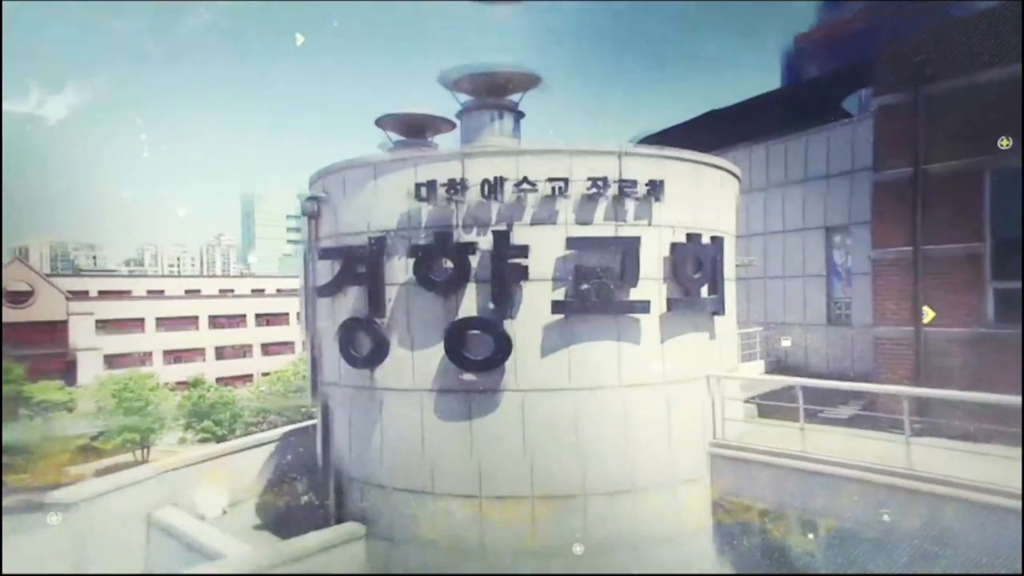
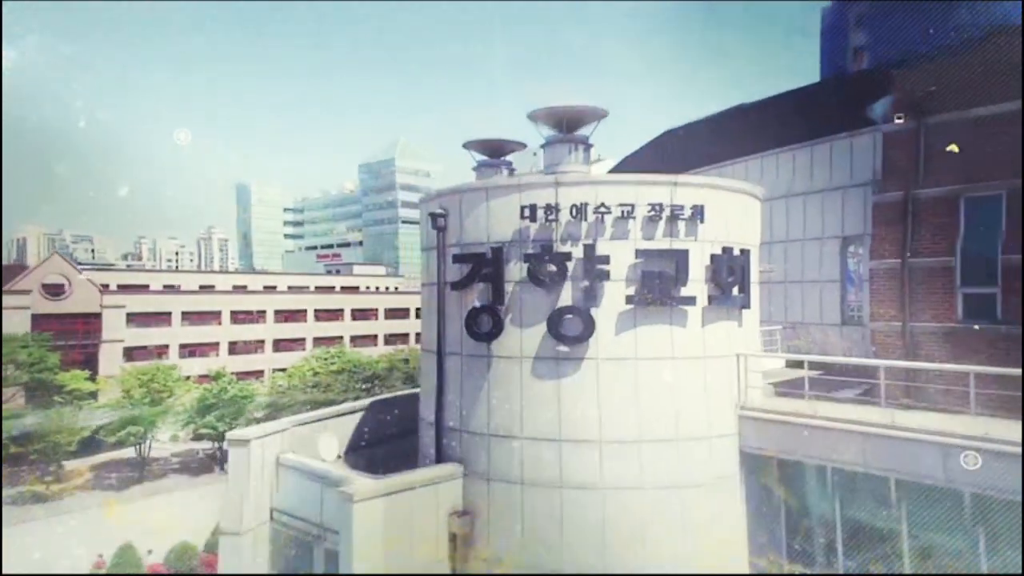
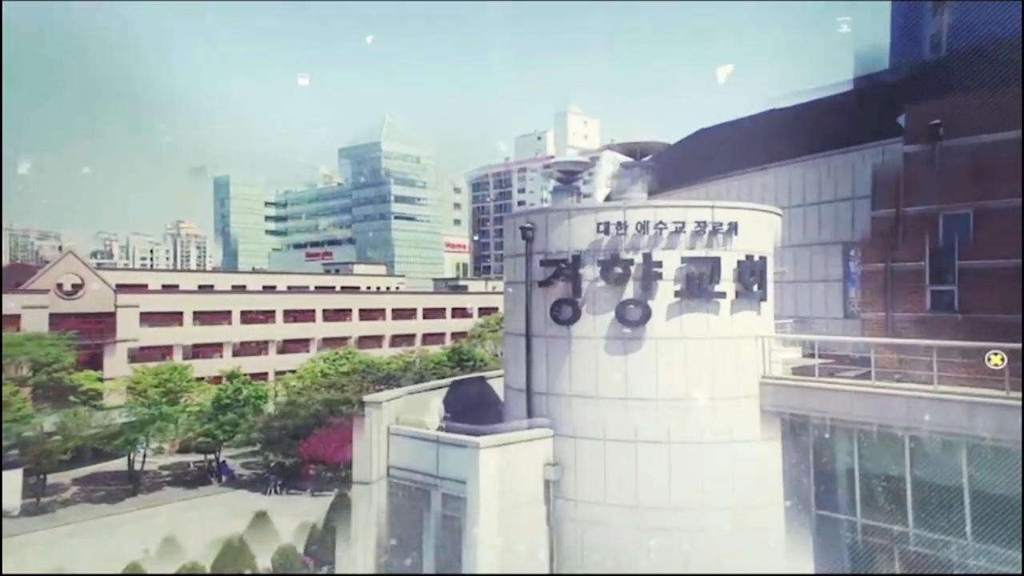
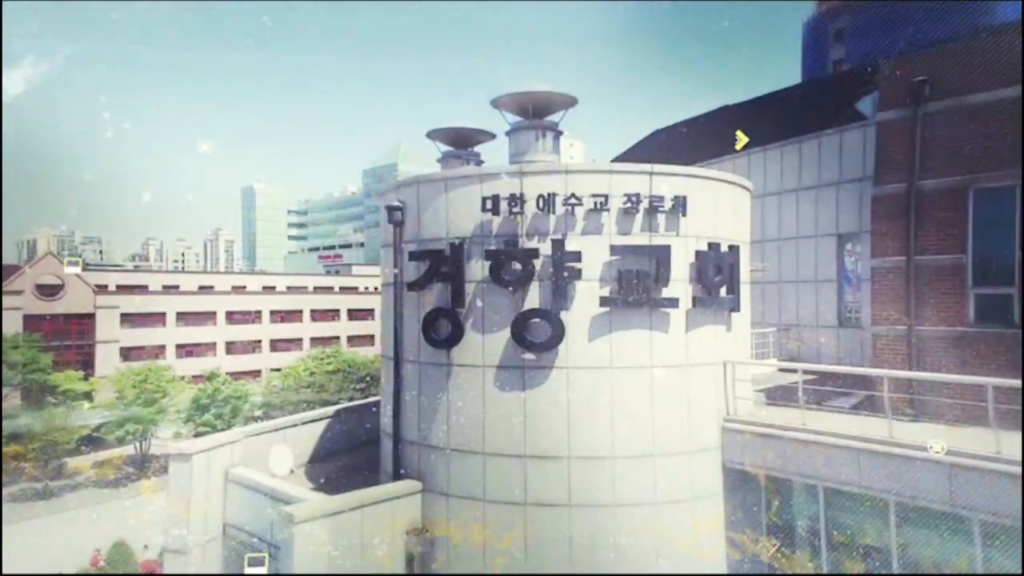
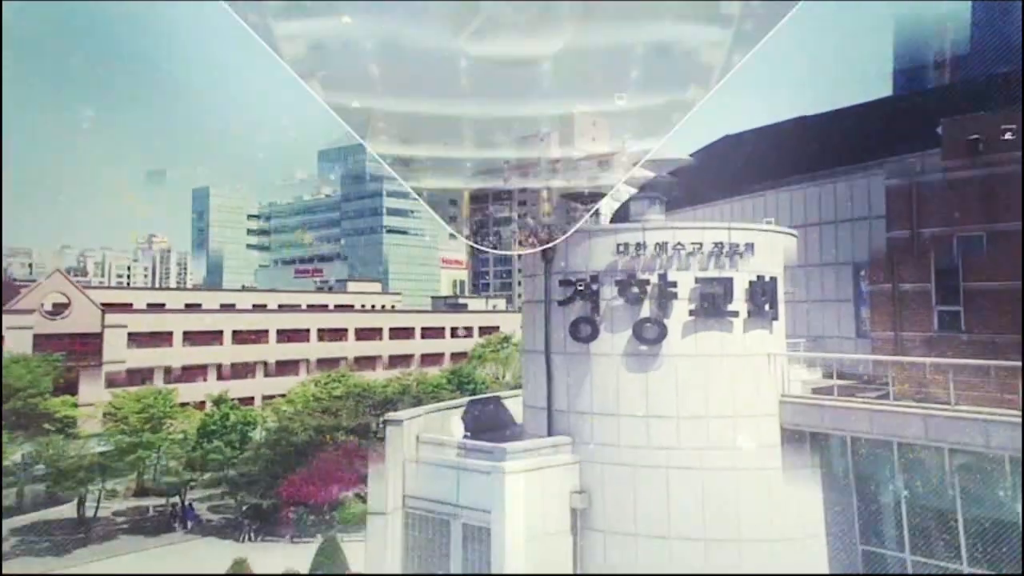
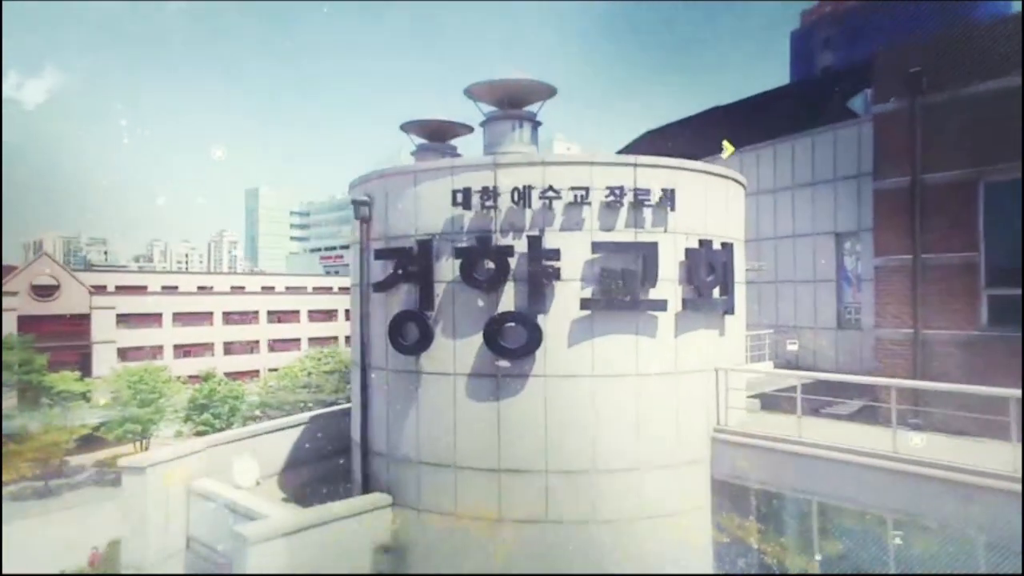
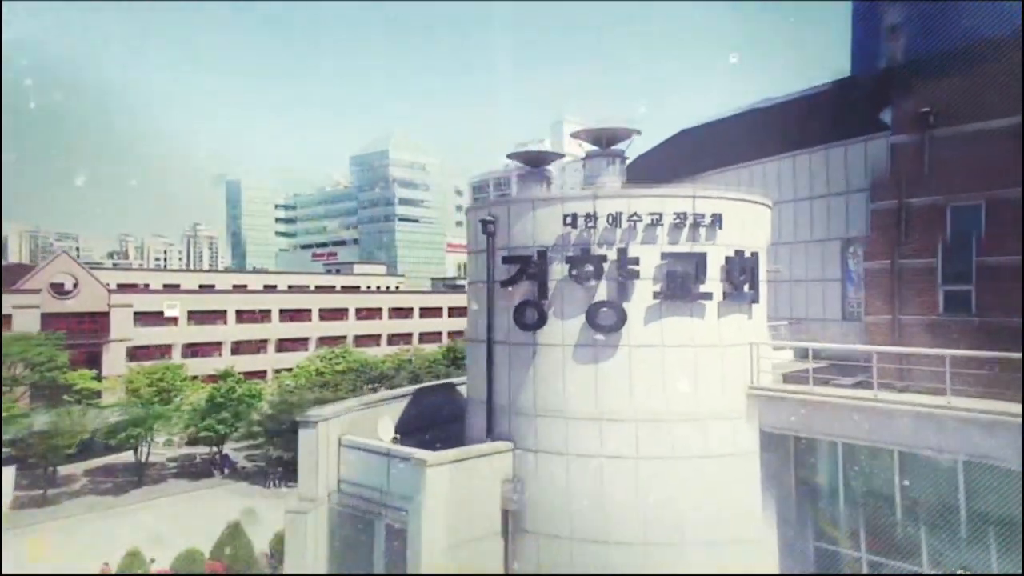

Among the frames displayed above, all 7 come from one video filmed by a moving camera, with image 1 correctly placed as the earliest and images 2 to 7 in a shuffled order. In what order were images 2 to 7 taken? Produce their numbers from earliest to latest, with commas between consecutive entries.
6, 4, 2, 7, 3, 5
